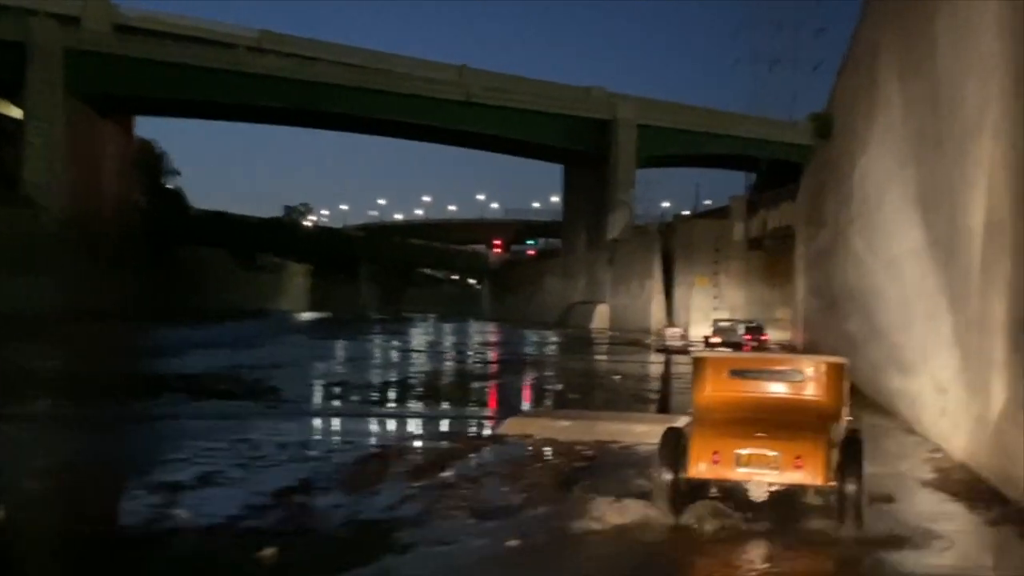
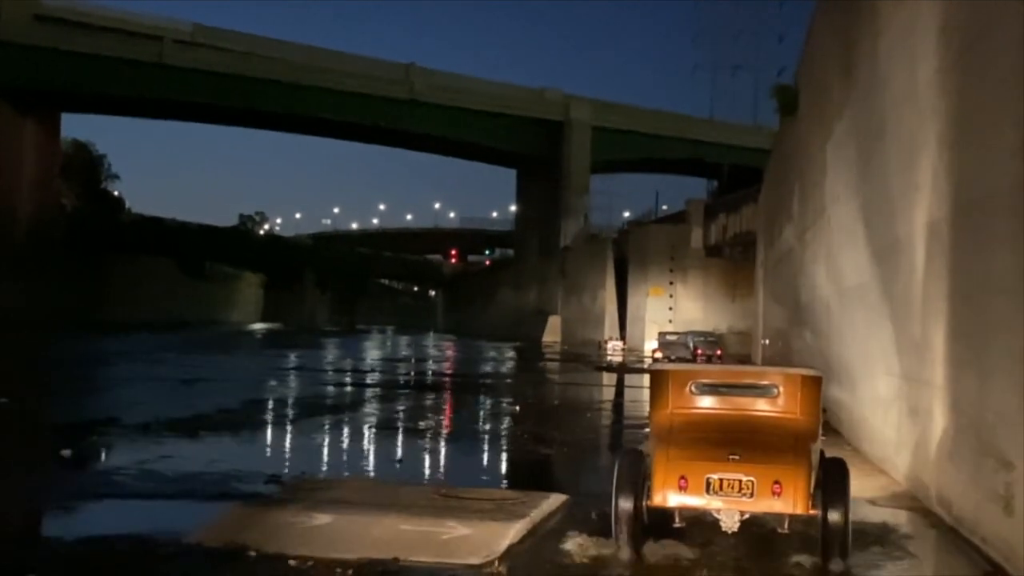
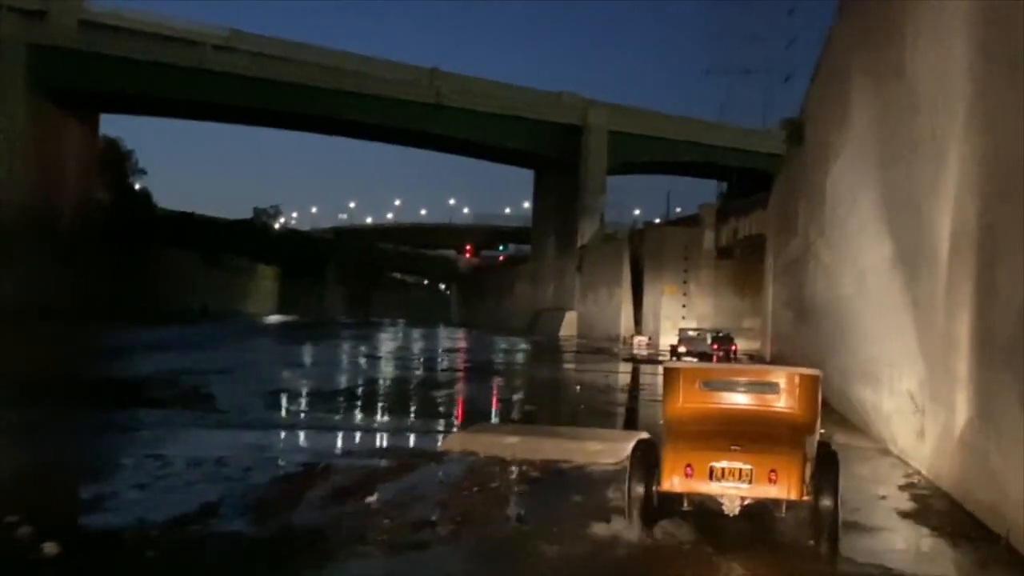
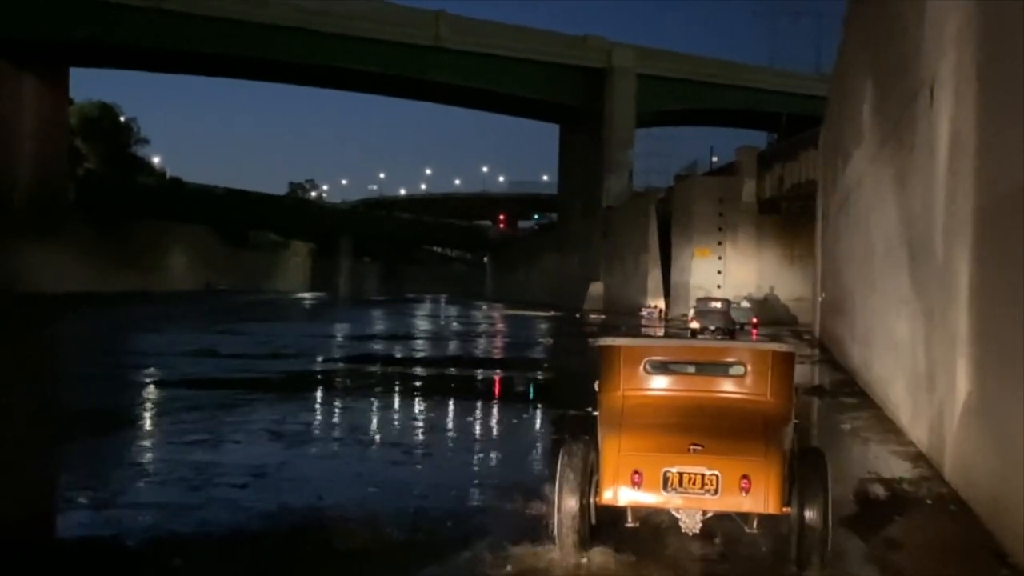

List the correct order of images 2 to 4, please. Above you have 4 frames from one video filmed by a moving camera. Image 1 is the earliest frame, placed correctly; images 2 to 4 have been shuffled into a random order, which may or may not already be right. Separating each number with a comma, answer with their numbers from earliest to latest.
3, 2, 4
